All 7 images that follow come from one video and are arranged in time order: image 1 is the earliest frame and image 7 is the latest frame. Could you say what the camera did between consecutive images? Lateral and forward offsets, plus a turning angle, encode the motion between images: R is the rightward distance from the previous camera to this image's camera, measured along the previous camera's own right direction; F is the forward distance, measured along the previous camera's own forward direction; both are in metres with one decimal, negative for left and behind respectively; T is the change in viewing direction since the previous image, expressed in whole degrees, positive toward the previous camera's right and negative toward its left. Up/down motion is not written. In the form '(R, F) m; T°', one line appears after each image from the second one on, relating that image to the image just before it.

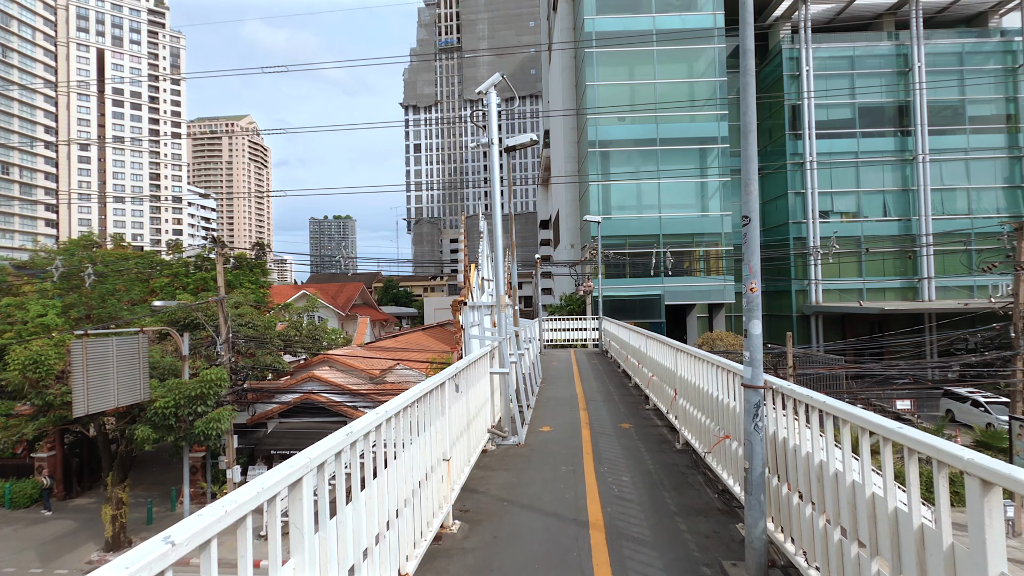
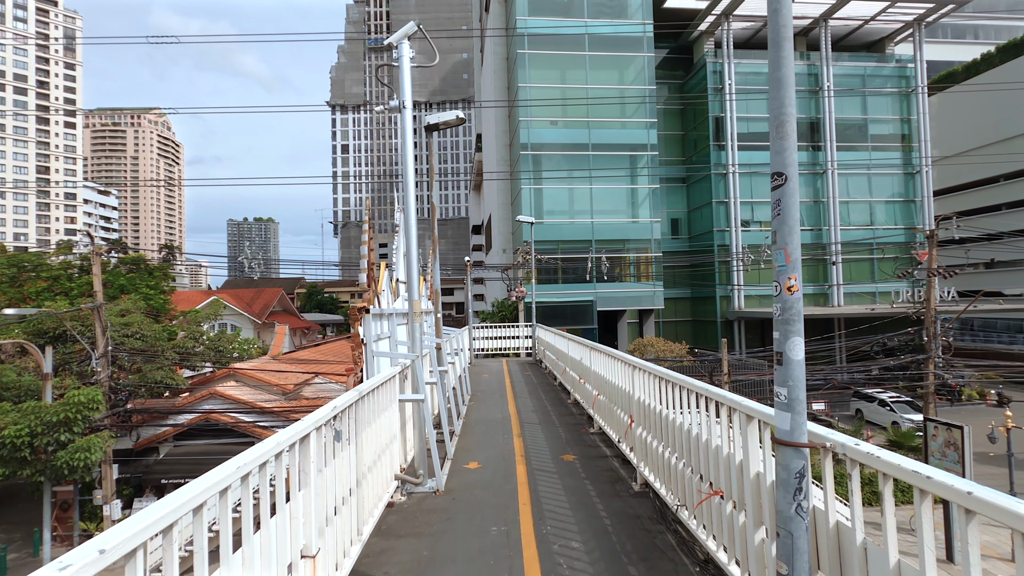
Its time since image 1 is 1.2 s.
(+0.1, +1.0) m; +8°
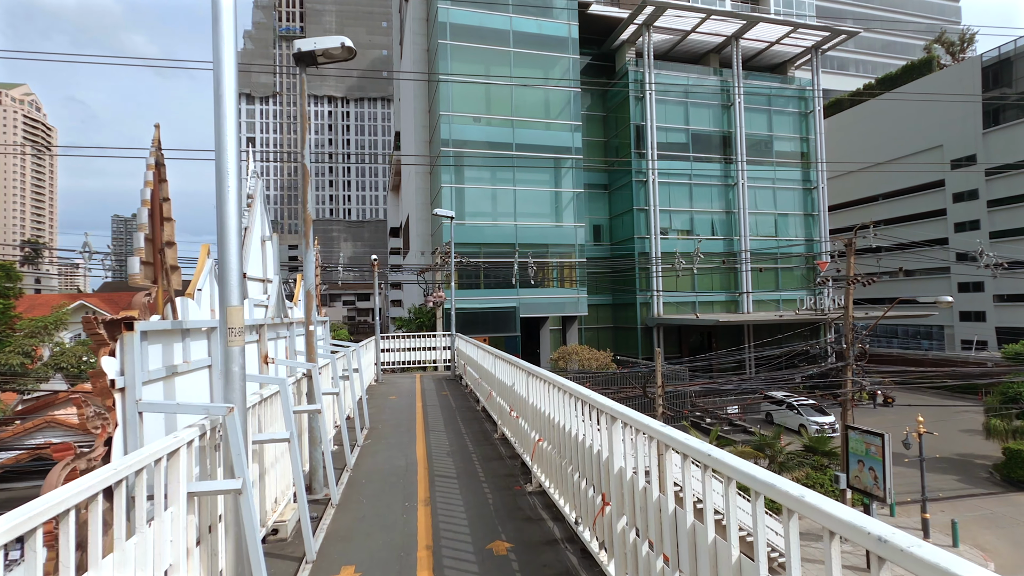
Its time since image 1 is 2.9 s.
(+0.1, +1.6) m; +9°
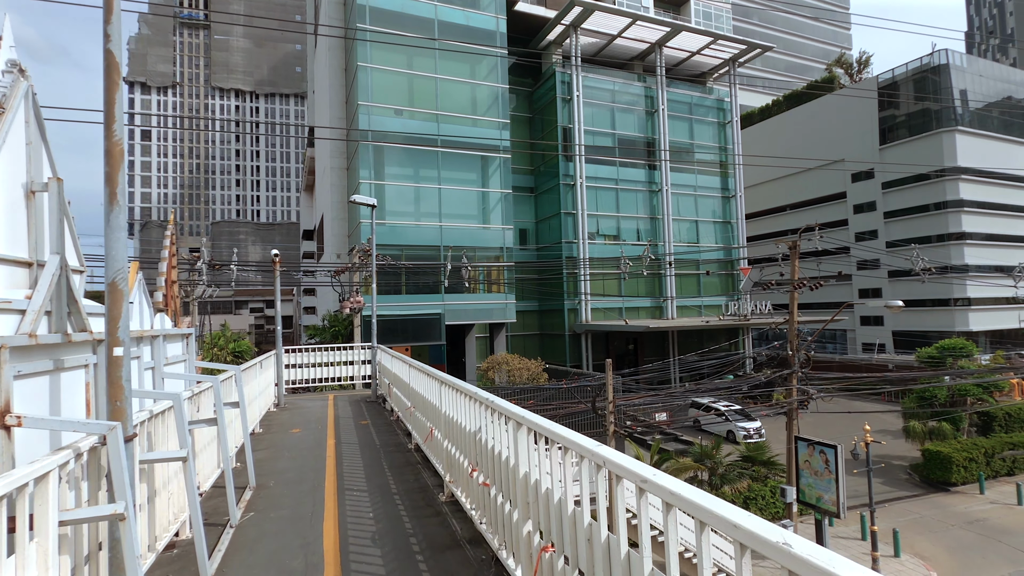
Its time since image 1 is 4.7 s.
(-0.2, +1.6) m; +9°
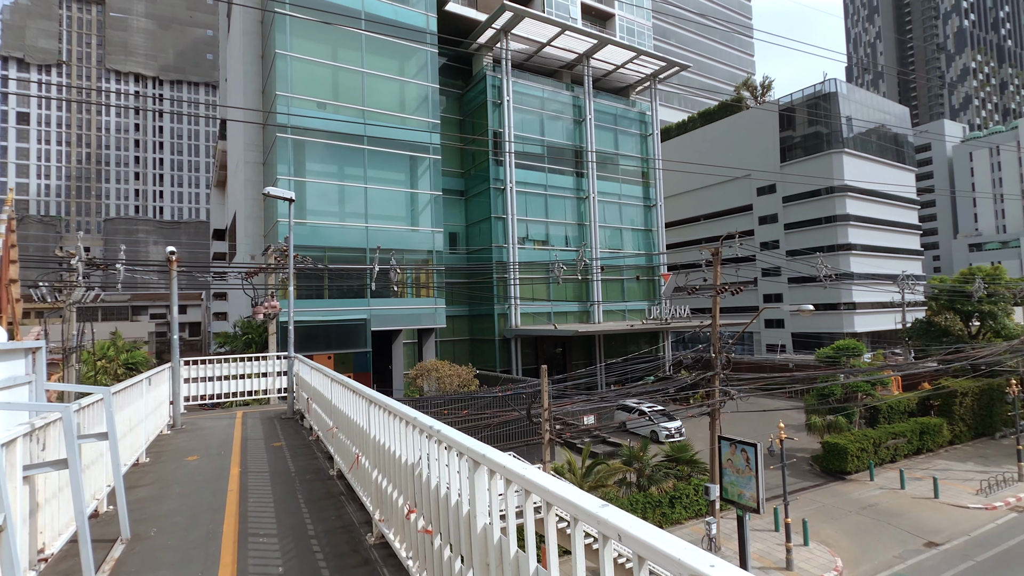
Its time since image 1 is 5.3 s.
(-0.1, +0.5) m; +8°
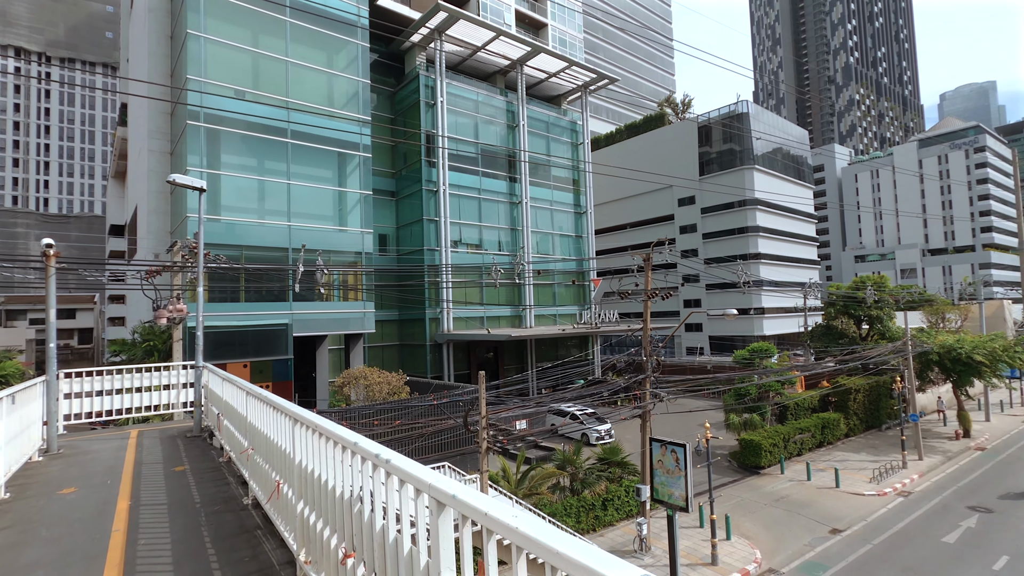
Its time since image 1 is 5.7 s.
(-0.1, +0.4) m; +8°
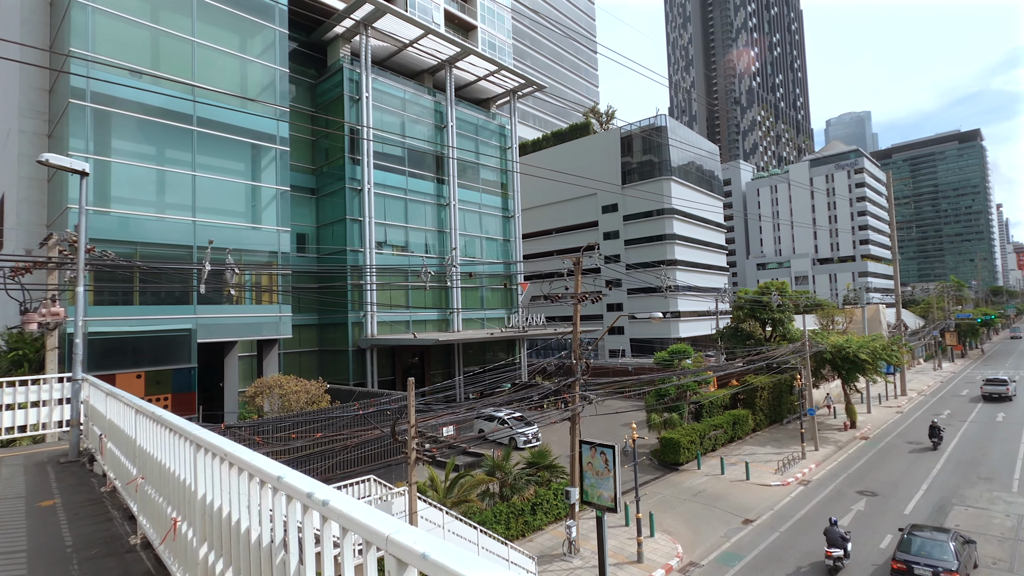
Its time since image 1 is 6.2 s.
(-0.1, +0.3) m; +8°
